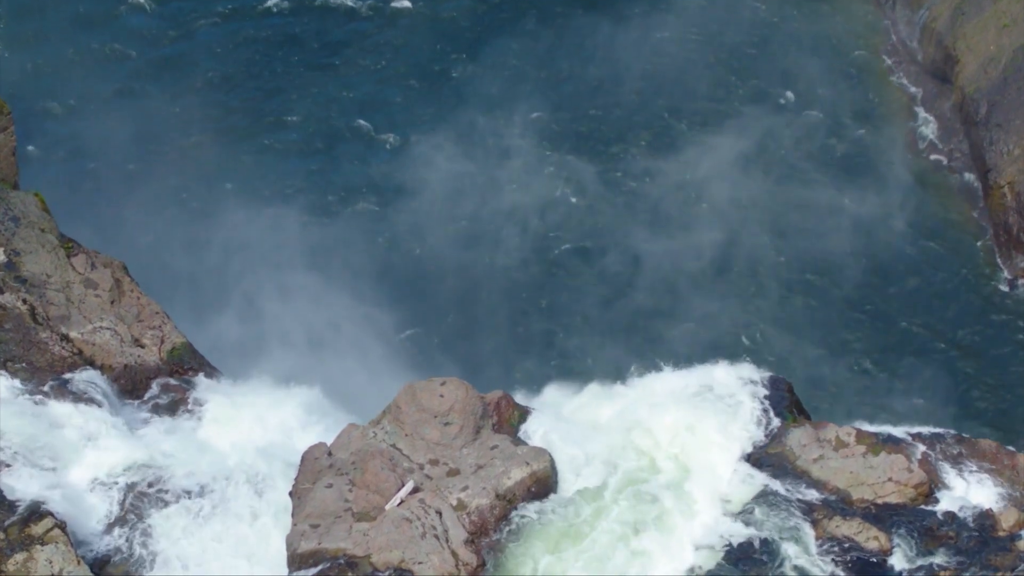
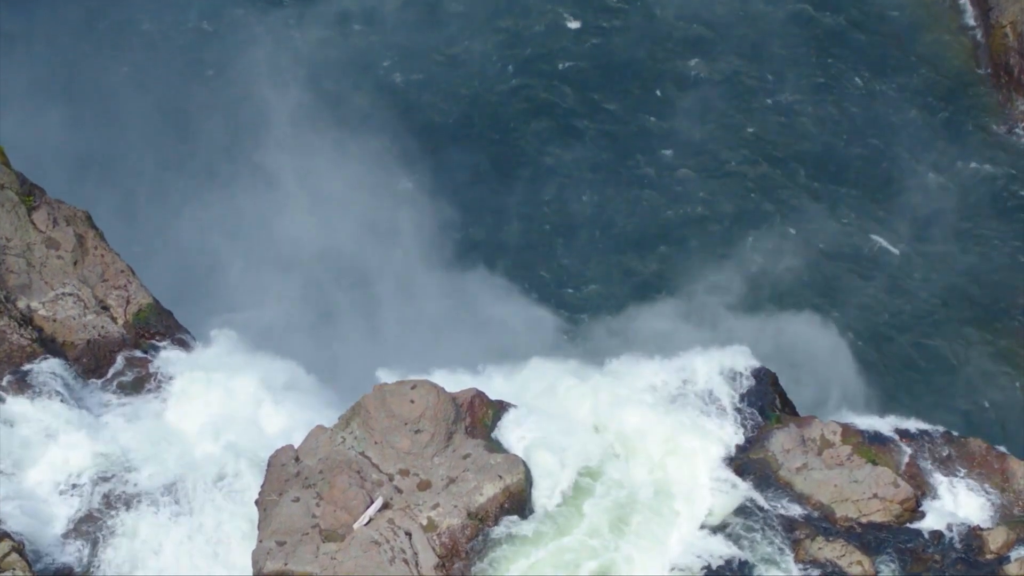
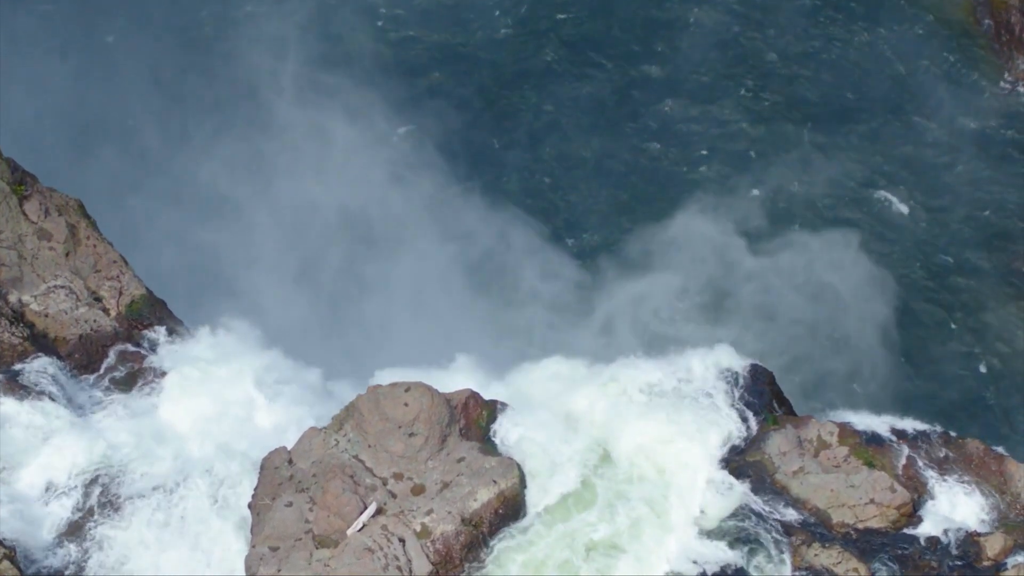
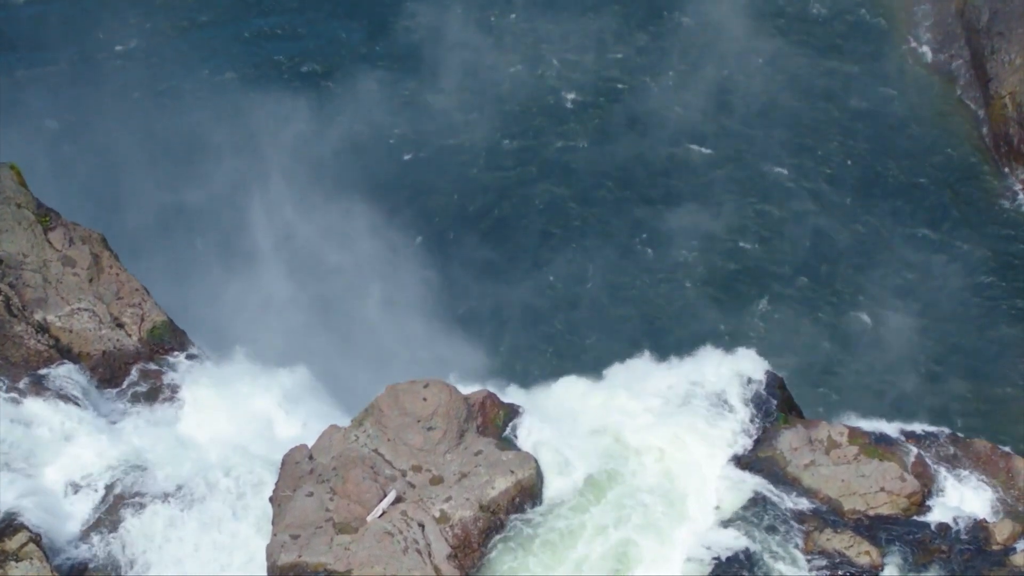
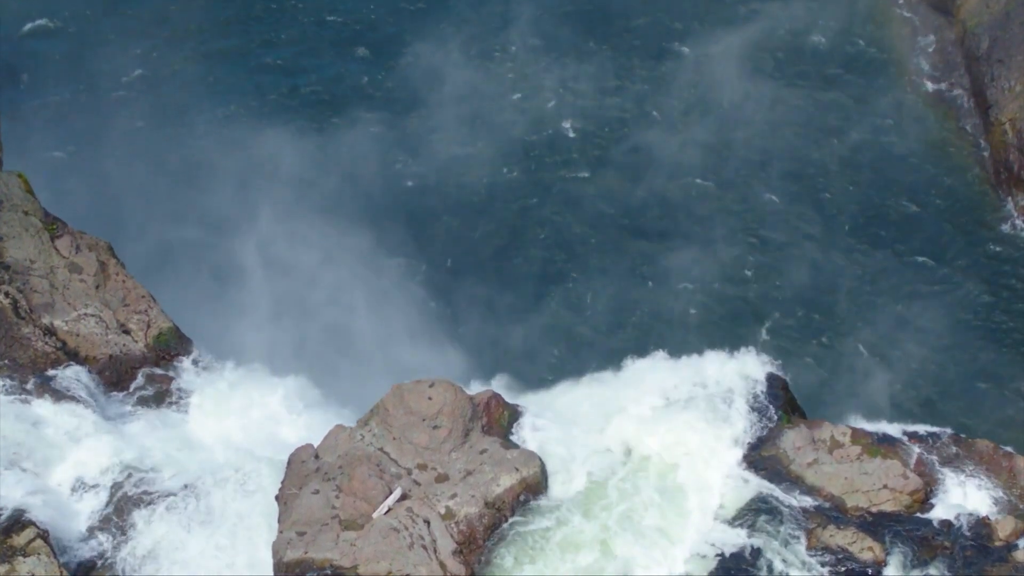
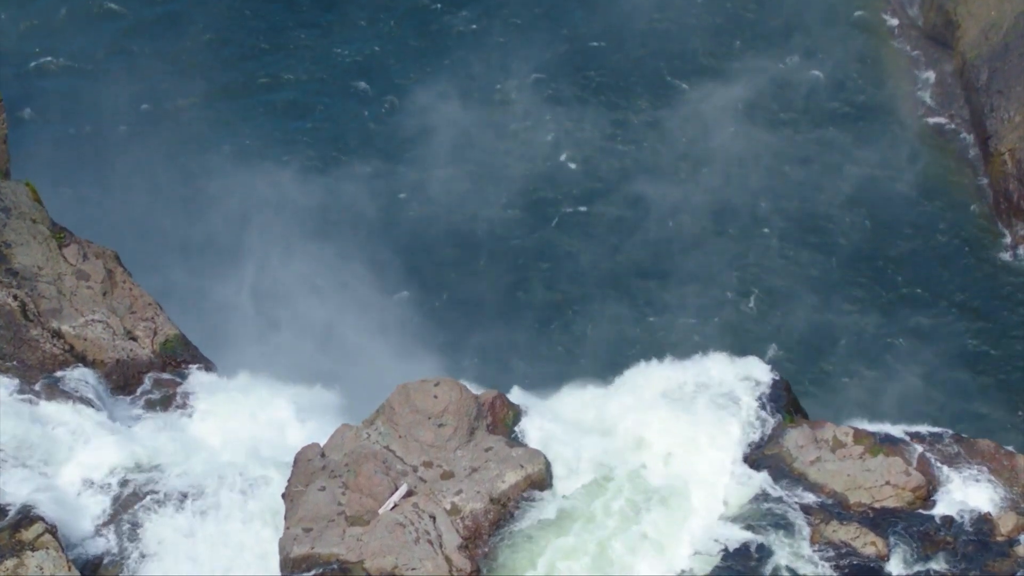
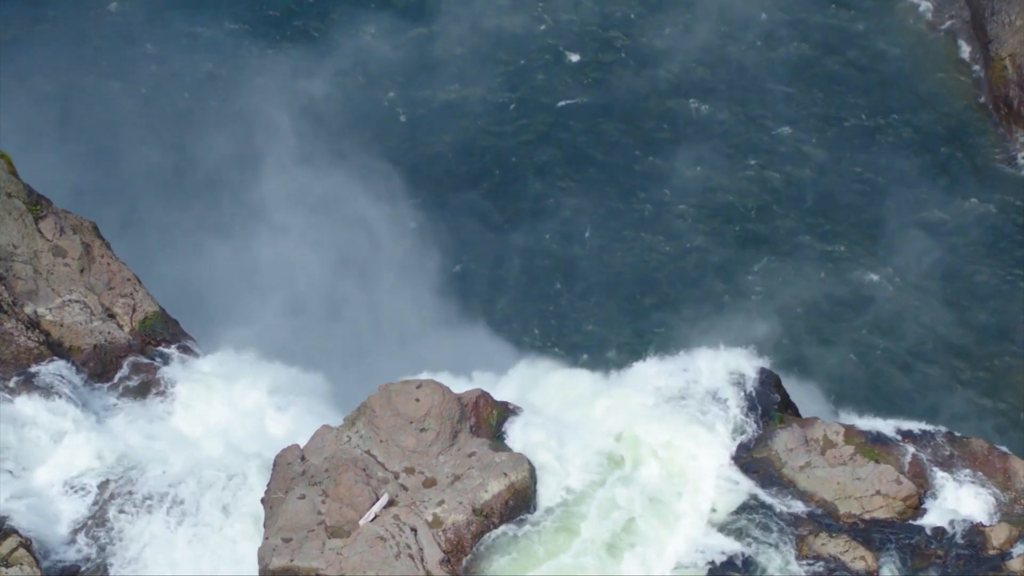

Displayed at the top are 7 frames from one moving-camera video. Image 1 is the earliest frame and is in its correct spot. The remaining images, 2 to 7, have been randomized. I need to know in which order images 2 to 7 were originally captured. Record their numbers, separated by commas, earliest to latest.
6, 5, 4, 7, 2, 3
